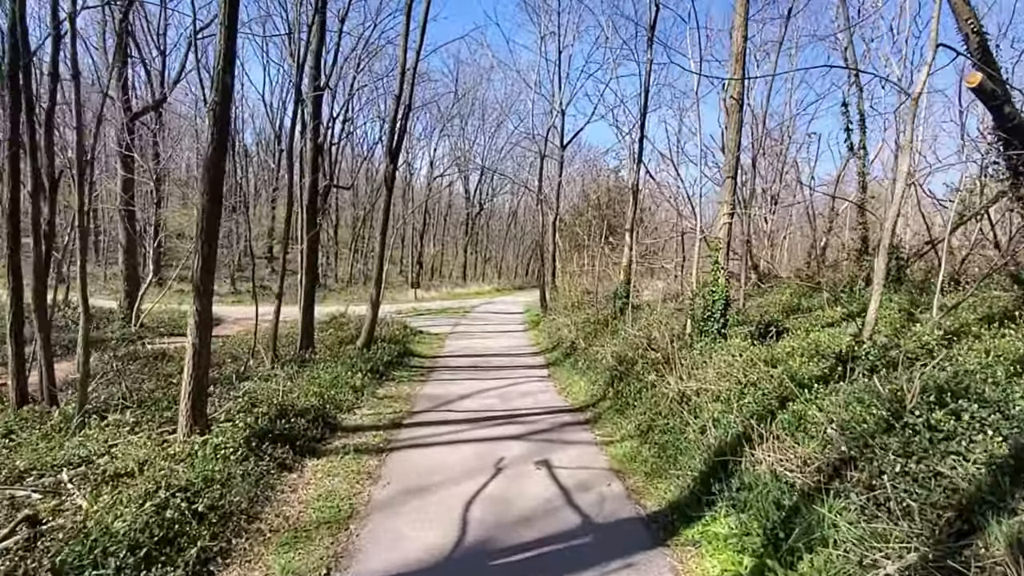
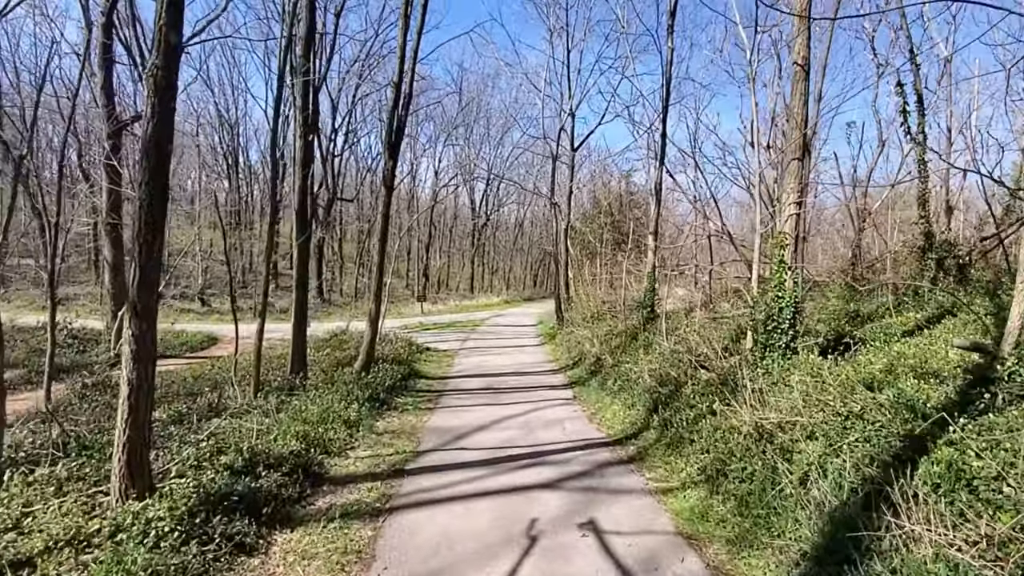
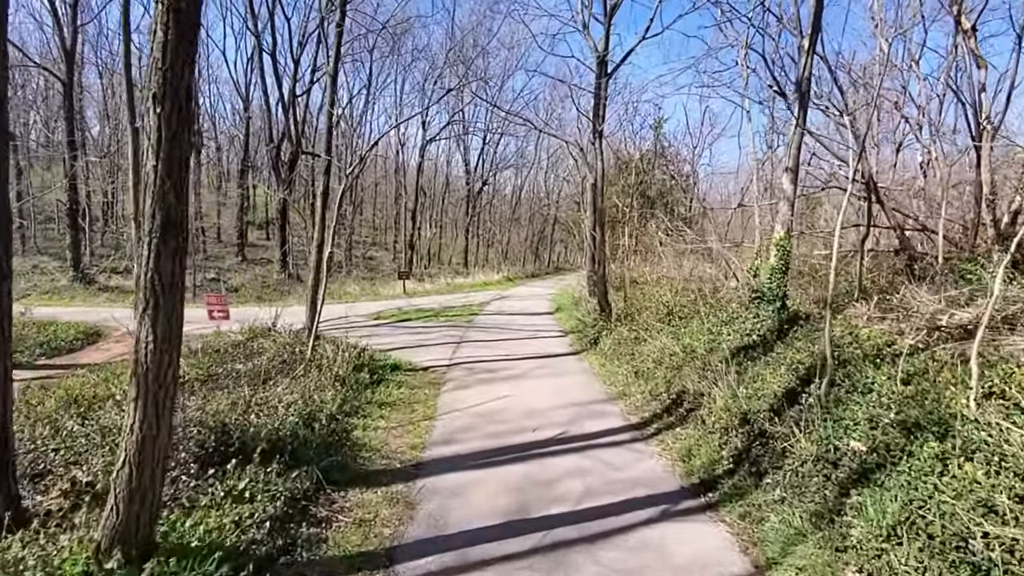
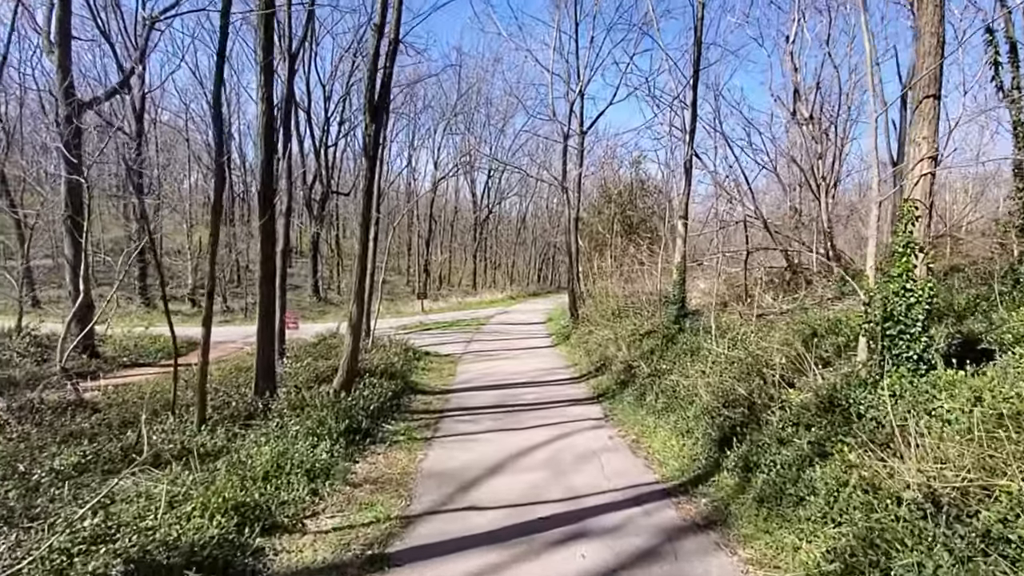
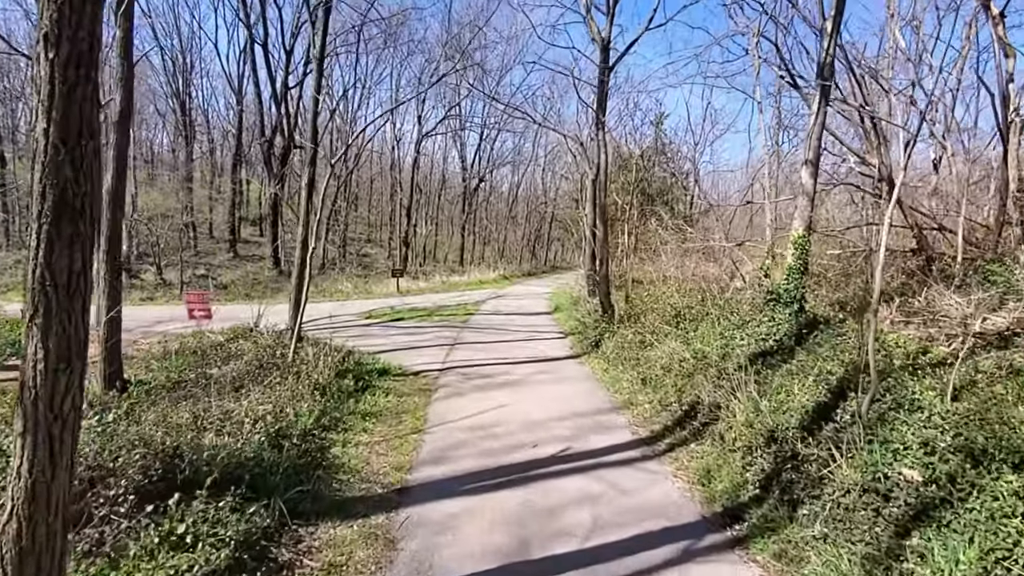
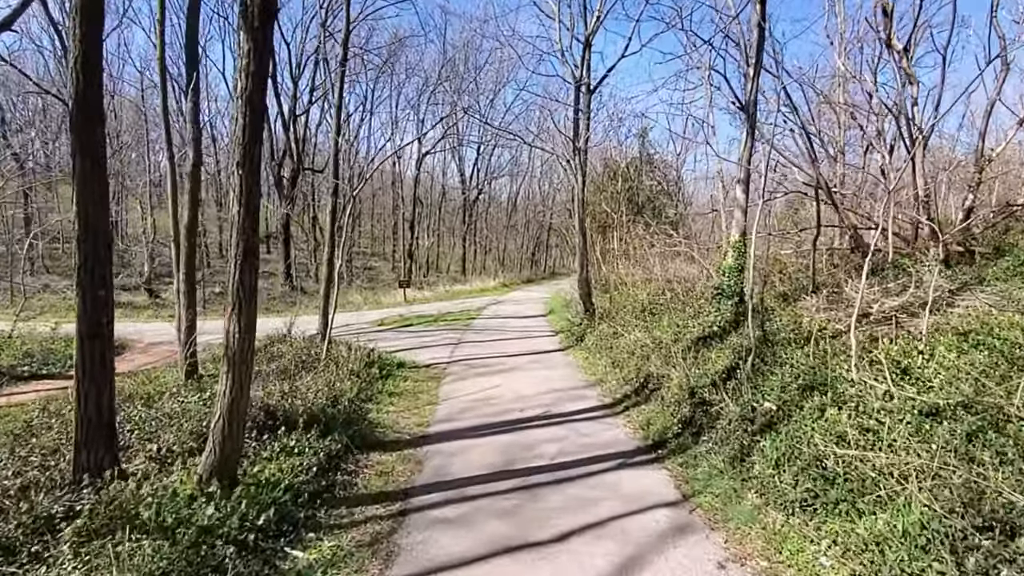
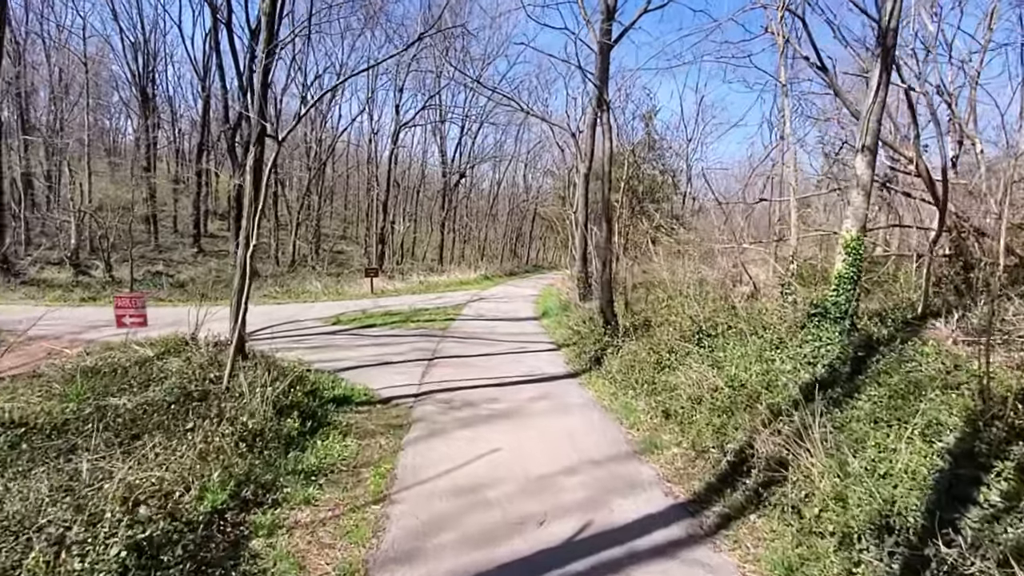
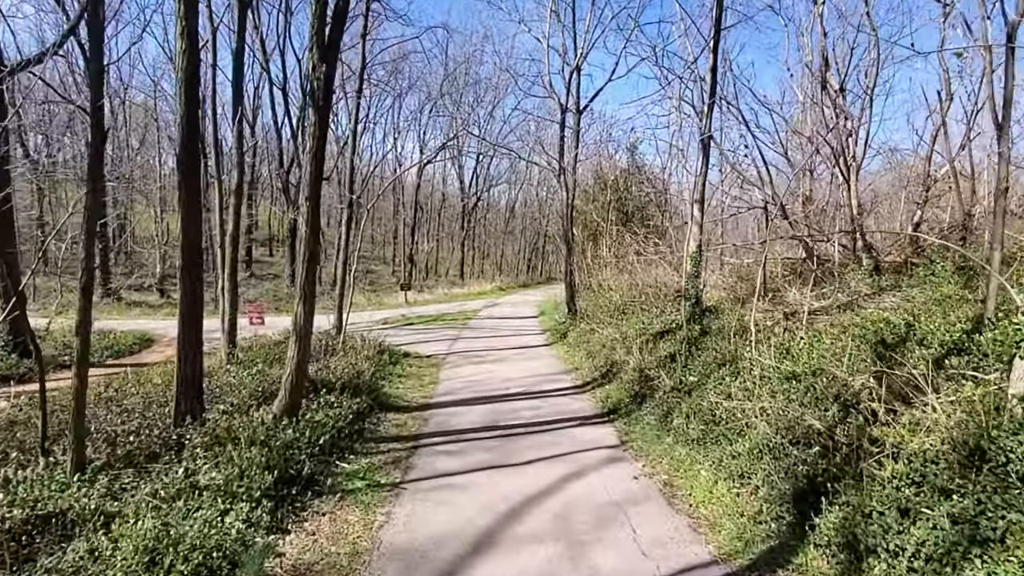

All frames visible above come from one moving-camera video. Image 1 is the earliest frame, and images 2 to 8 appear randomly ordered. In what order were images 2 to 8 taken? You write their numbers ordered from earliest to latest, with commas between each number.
2, 4, 8, 6, 3, 5, 7
